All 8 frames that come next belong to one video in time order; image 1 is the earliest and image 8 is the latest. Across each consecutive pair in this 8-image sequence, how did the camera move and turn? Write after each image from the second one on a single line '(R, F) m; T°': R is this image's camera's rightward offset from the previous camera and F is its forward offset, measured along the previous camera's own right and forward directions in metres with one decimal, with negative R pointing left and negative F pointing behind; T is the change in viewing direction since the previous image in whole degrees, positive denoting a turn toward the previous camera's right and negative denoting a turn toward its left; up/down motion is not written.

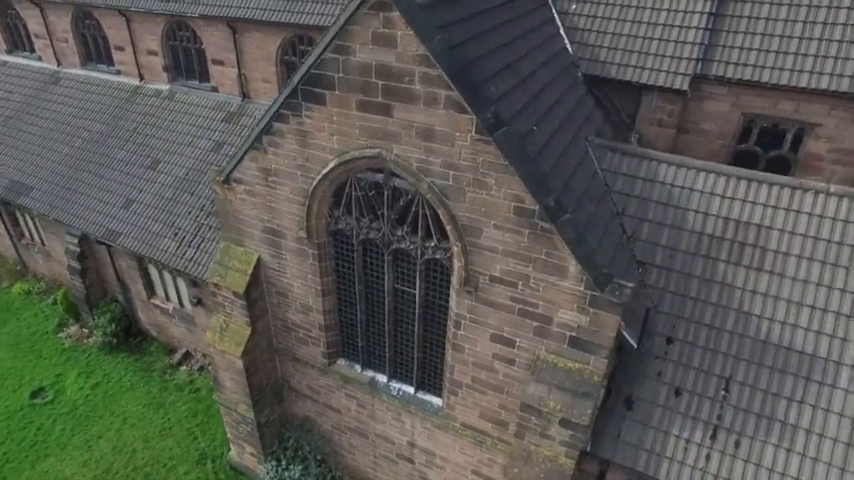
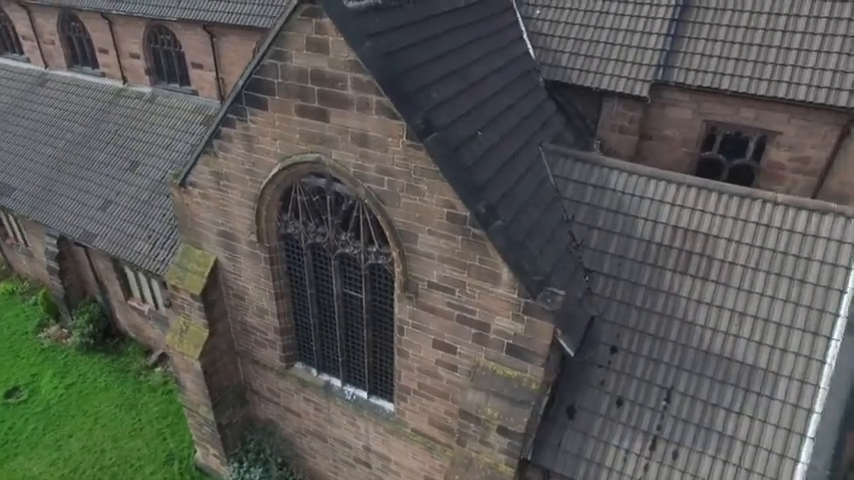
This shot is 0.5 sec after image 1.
(+1.2, 0.0) m; -1°
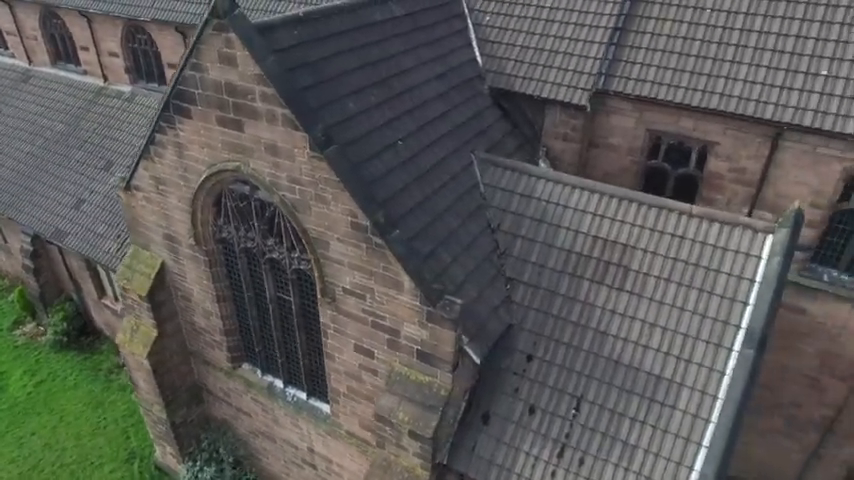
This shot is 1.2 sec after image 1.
(+1.7, -0.2) m; -1°
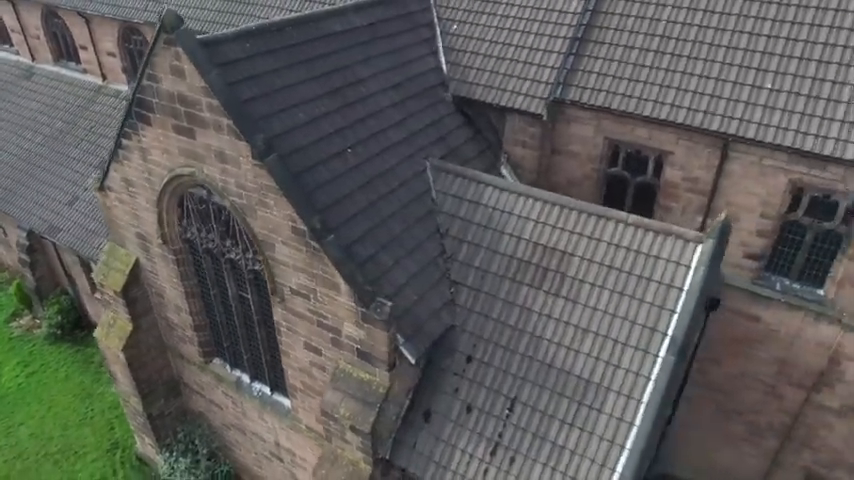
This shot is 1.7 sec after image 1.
(+1.3, -0.3) m; -1°
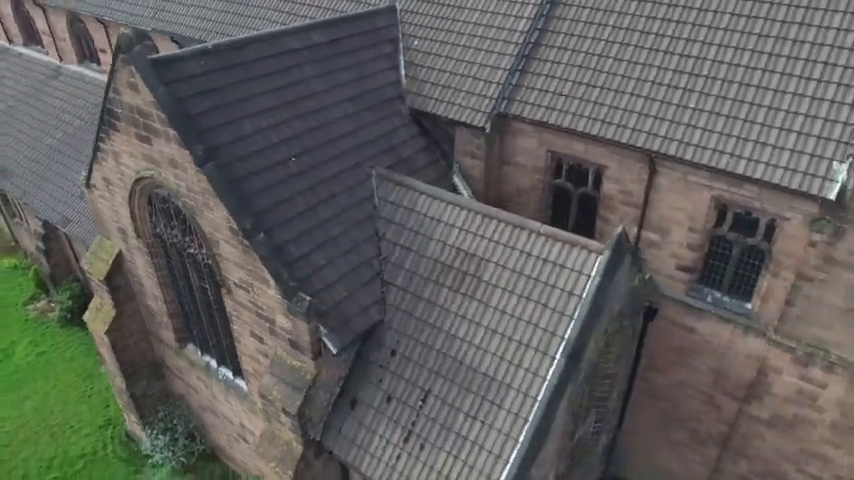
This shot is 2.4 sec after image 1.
(+2.1, -0.8) m; -3°
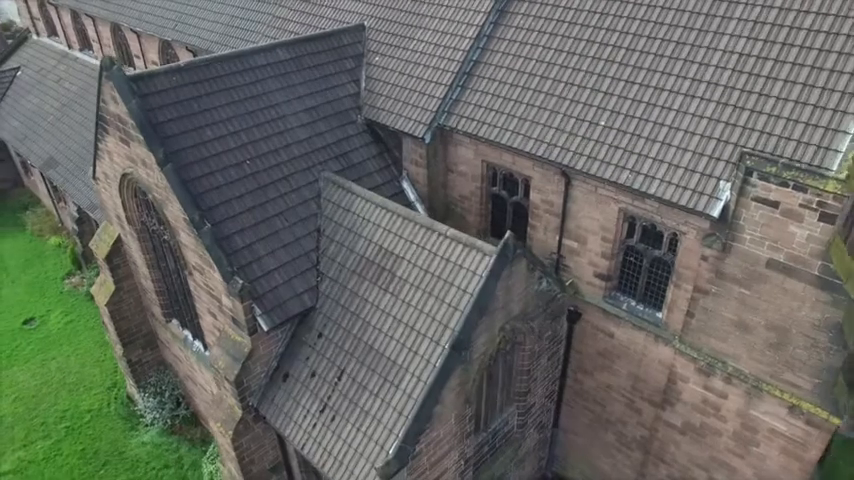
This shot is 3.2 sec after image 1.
(+3.0, -1.1) m; -6°
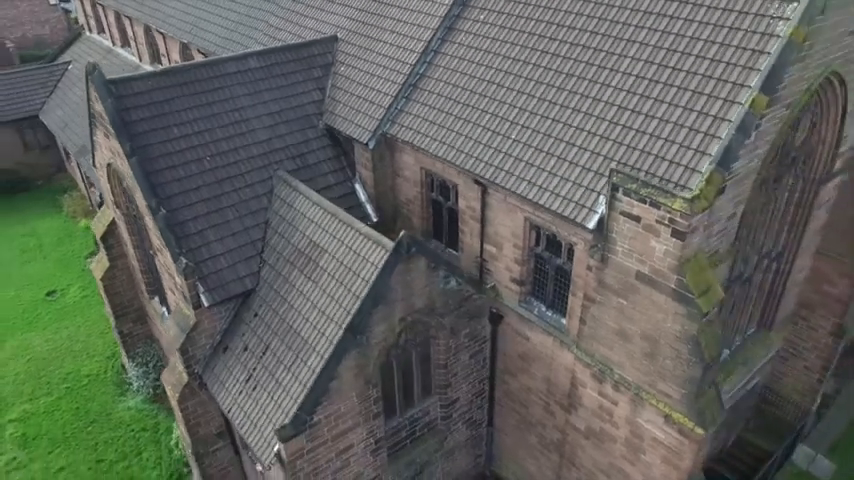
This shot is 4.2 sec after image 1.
(+3.3, -1.0) m; -5°
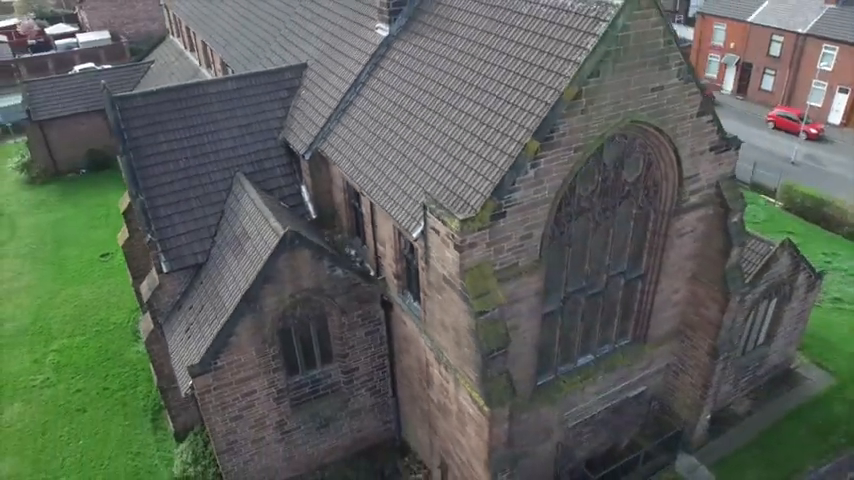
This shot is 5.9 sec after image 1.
(+5.7, -2.5) m; -8°
